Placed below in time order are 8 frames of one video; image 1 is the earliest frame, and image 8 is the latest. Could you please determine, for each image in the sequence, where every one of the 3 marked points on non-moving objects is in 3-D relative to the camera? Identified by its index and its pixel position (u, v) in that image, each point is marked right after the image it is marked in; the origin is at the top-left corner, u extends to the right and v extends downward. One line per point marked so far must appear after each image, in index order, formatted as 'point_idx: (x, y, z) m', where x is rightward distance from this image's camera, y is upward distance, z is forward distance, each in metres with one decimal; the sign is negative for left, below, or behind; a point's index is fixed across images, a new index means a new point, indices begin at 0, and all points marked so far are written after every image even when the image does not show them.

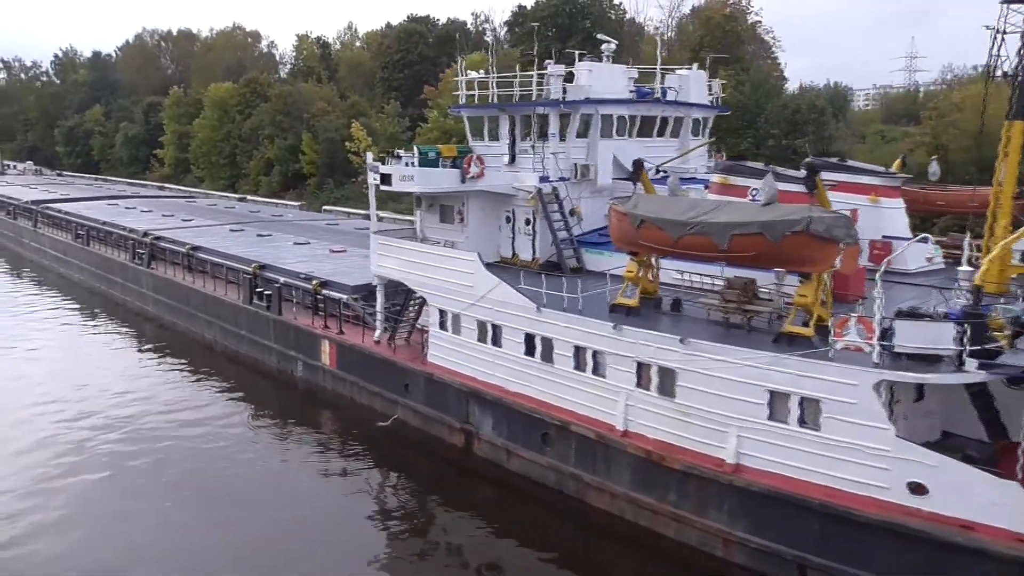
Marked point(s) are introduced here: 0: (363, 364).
0: (-2.9, -1.5, +17.0) m
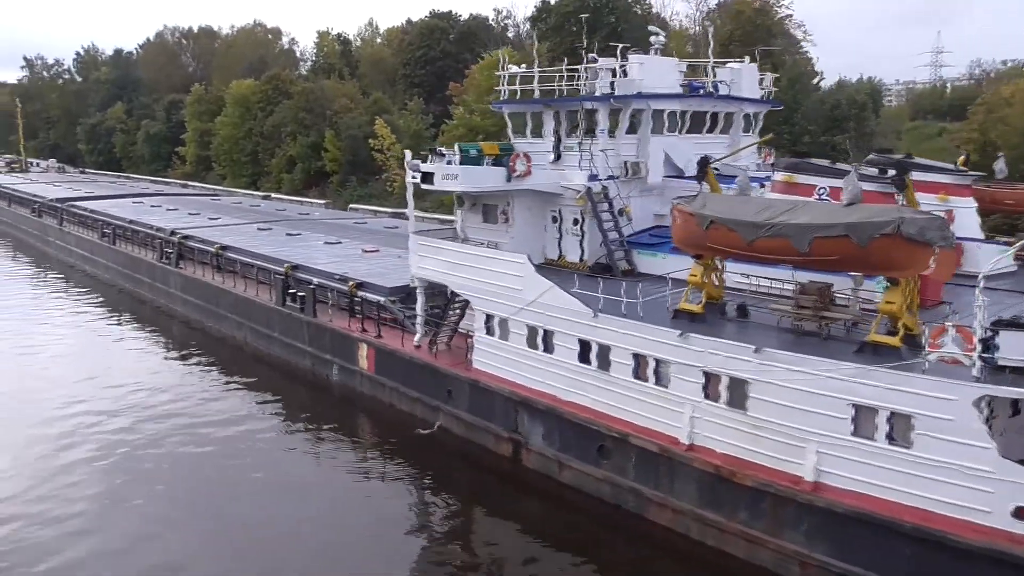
0: (-2.1, -1.6, +16.5) m
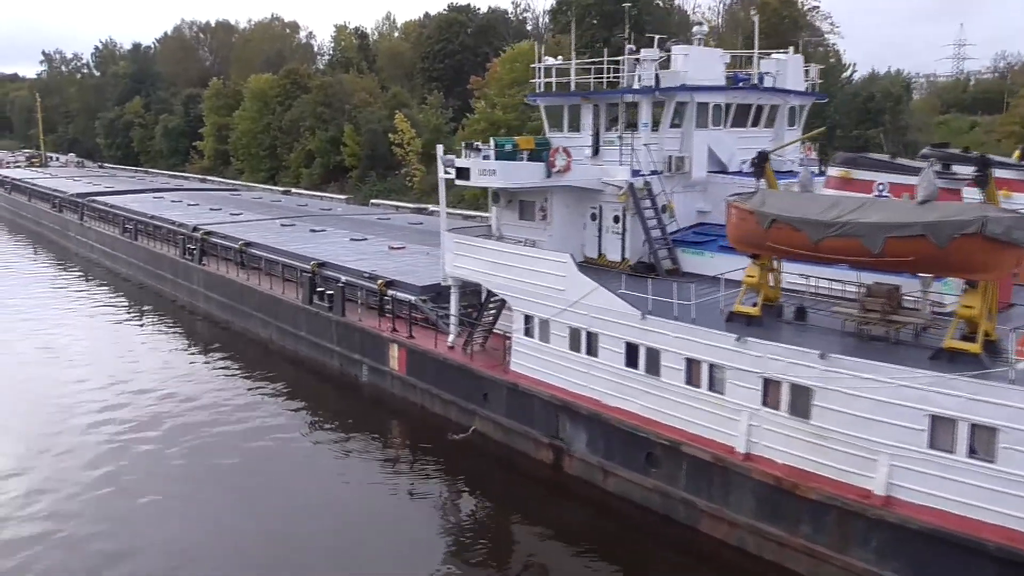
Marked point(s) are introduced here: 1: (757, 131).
0: (-1.4, -1.5, +16.0) m
1: (+4.6, +2.9, +16.3) m
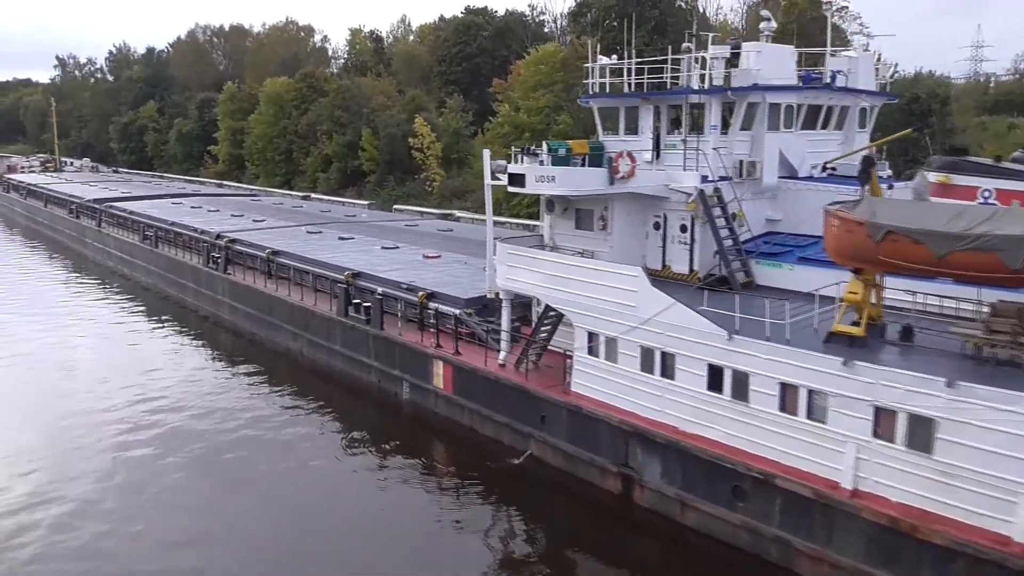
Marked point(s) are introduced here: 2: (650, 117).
0: (-0.4, -1.8, +15.0) m
1: (+5.5, +2.7, +15.3) m
2: (+2.4, +2.9, +14.9) m
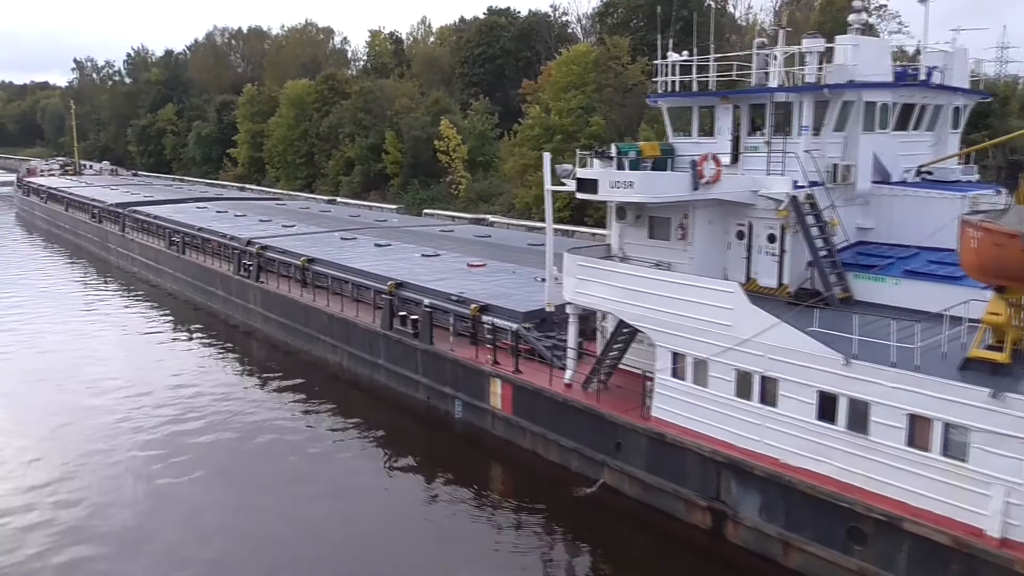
0: (+0.6, -2.0, +13.9) m
1: (+6.6, +2.5, +14.2) m
2: (+3.4, +2.7, +13.8) m
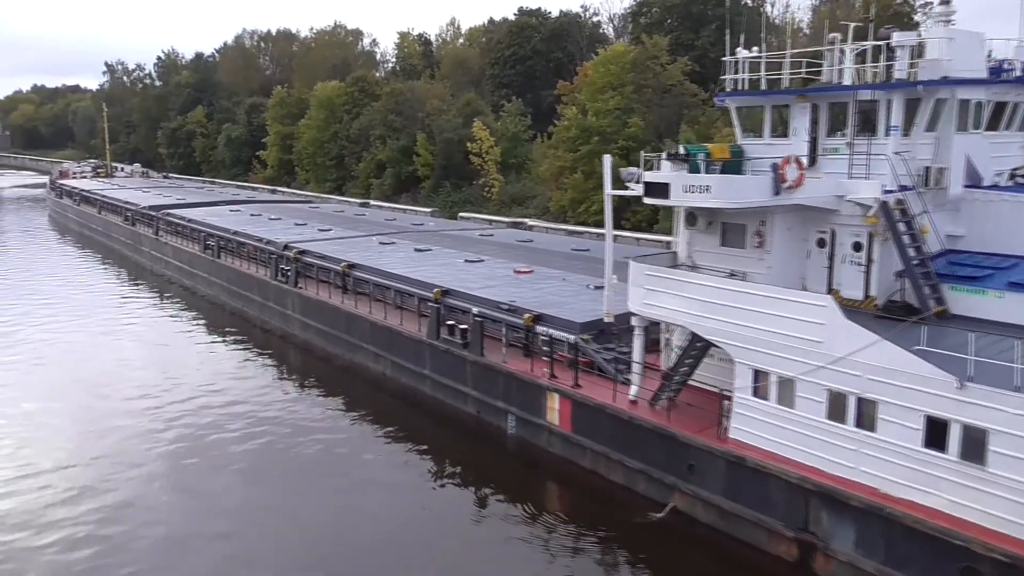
0: (+1.6, -2.2, +13.1) m
1: (+7.6, +2.3, +13.2) m
2: (+4.4, +2.5, +12.9) m
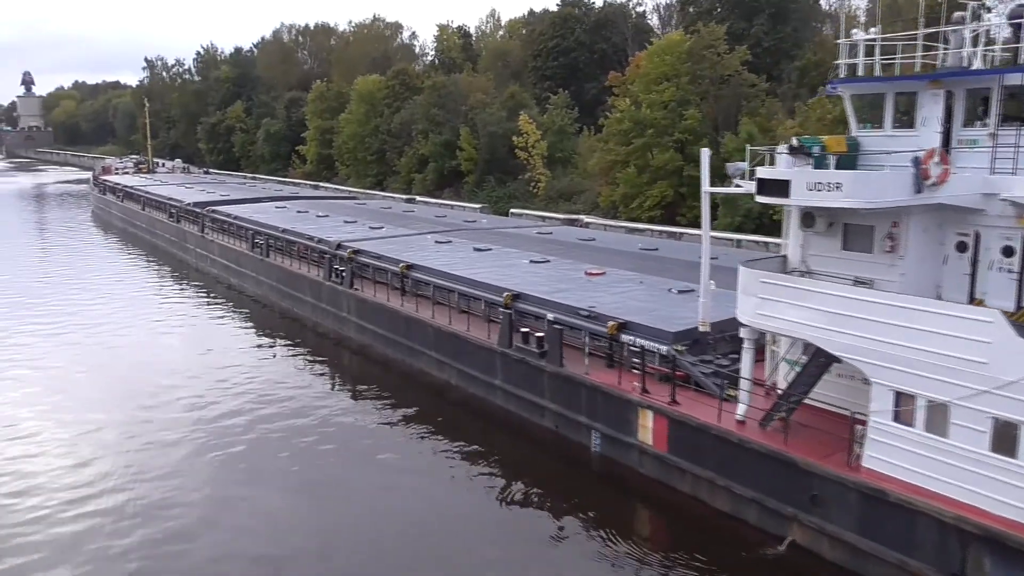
0: (+2.8, -2.3, +11.9) m
1: (+8.9, +2.2, +11.7) m
2: (+5.6, +2.4, +11.5) m
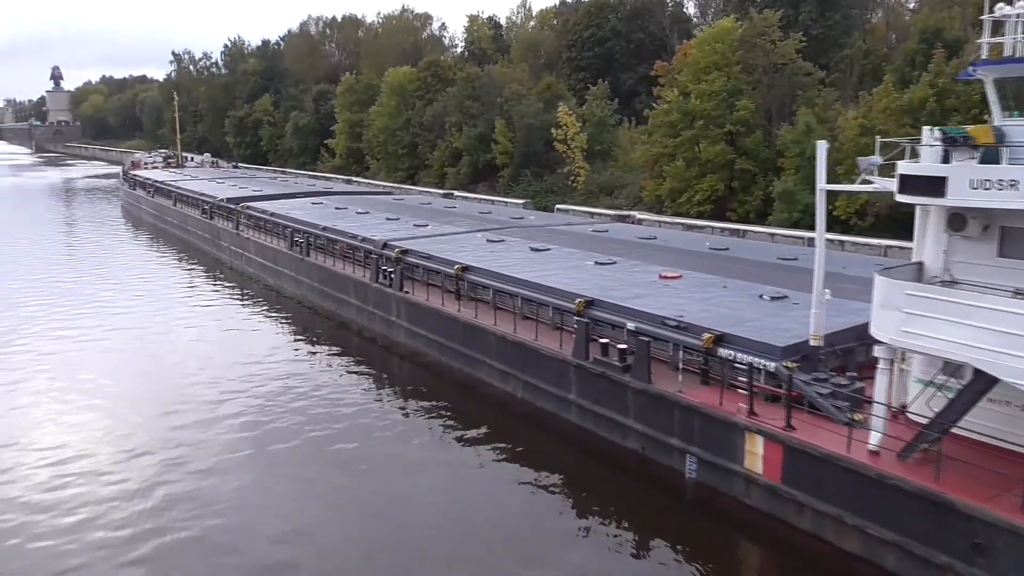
0: (+4.0, -2.4, +10.4) m
1: (+10.1, +2.0, +10.0) m
2: (+6.8, +2.3, +9.9) m
